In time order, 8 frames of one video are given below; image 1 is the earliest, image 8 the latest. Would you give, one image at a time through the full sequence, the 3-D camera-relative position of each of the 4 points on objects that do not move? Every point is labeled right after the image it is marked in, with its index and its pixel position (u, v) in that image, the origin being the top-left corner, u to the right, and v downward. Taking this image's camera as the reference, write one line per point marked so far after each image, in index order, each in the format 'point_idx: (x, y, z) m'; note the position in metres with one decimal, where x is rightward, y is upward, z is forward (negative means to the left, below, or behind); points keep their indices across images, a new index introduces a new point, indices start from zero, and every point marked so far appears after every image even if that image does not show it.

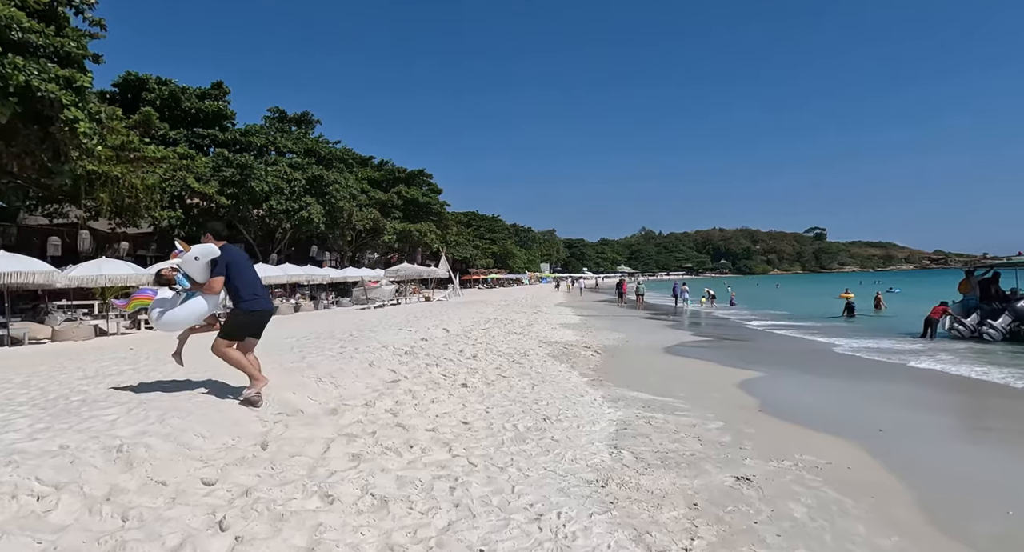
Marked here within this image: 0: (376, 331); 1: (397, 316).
0: (-2.9, -1.2, +13.1) m
1: (-3.5, -1.2, +18.8) m
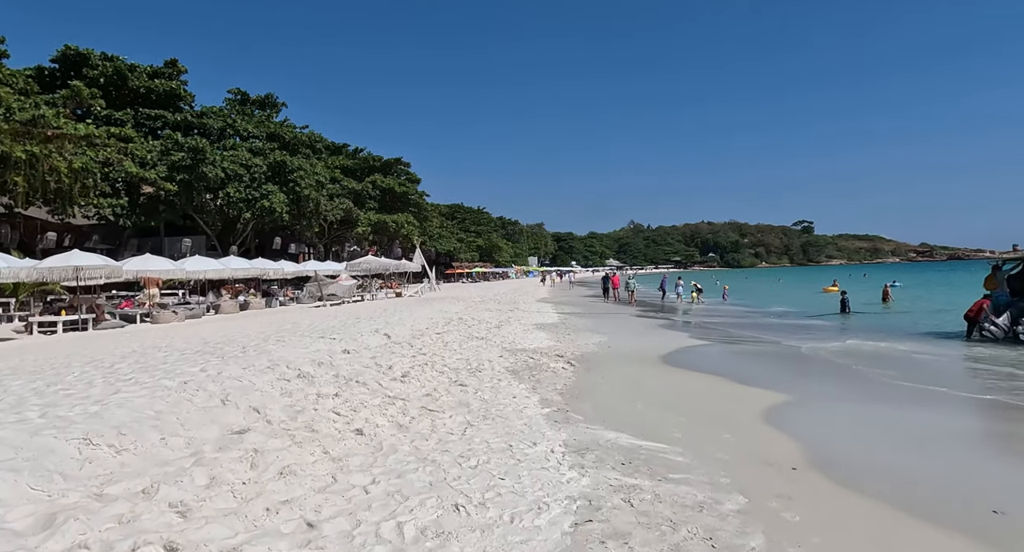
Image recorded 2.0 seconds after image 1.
0: (-3.8, -1.1, +10.2) m
1: (-4.5, -1.1, +15.9) m
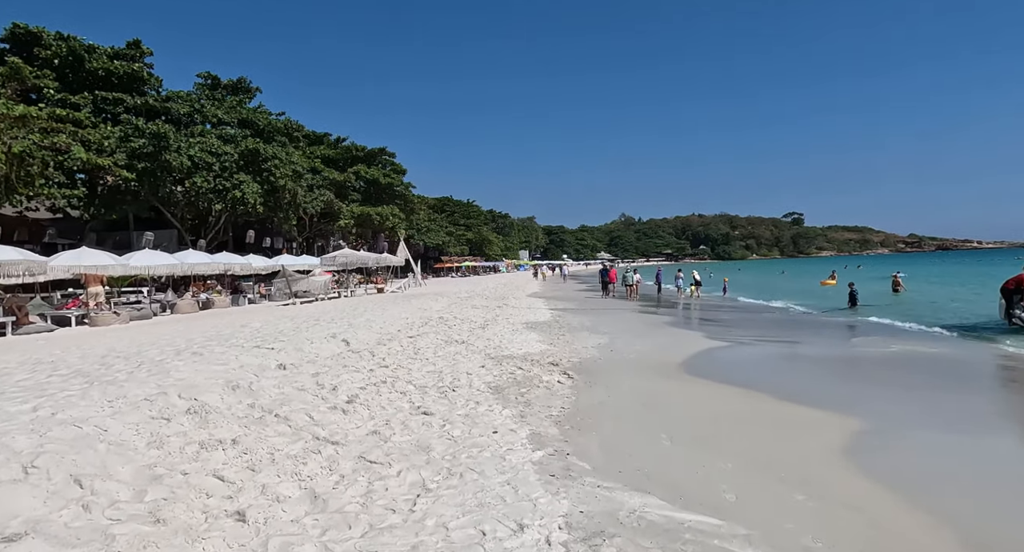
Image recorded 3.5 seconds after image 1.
0: (-4.0, -1.1, +7.9) m
1: (-4.8, -0.9, +13.6) m
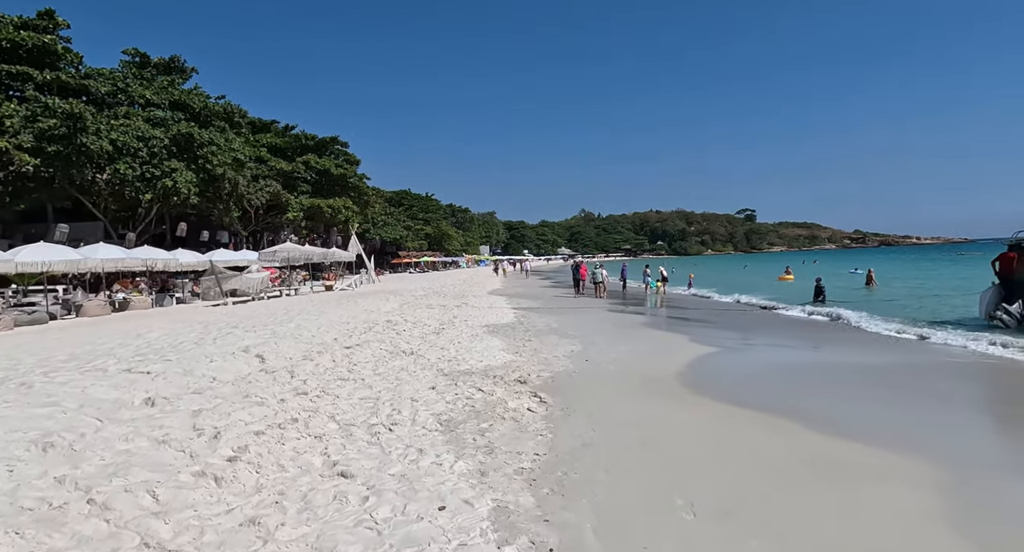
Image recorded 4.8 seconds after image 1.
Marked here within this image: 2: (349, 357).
0: (-4.4, -1.1, +5.5) m
1: (-5.5, -0.9, +11.2) m
2: (-2.6, -1.3, +9.6) m
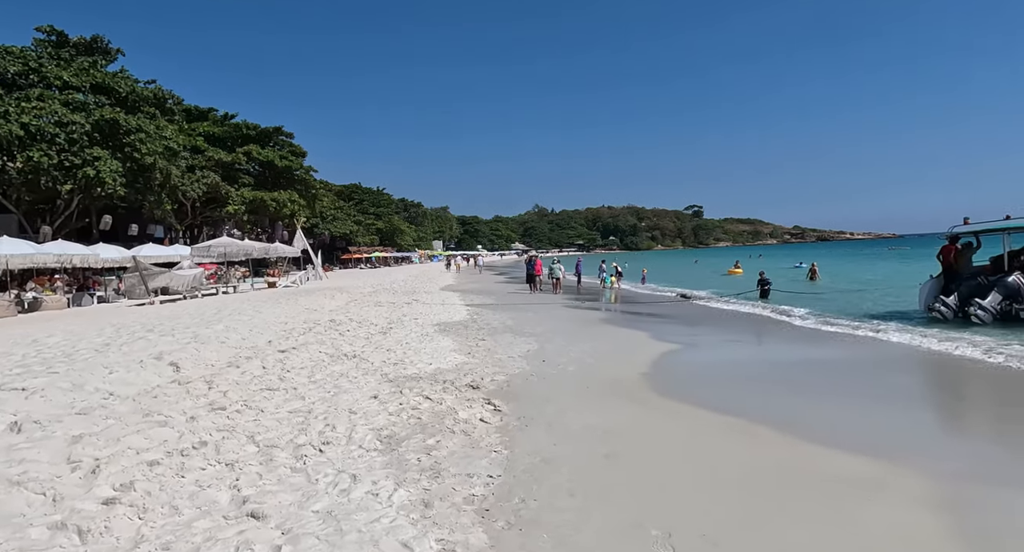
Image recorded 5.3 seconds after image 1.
0: (-4.8, -1.1, +4.4) m
1: (-6.3, -0.9, +9.9) m
2: (-3.2, -1.2, +8.6) m
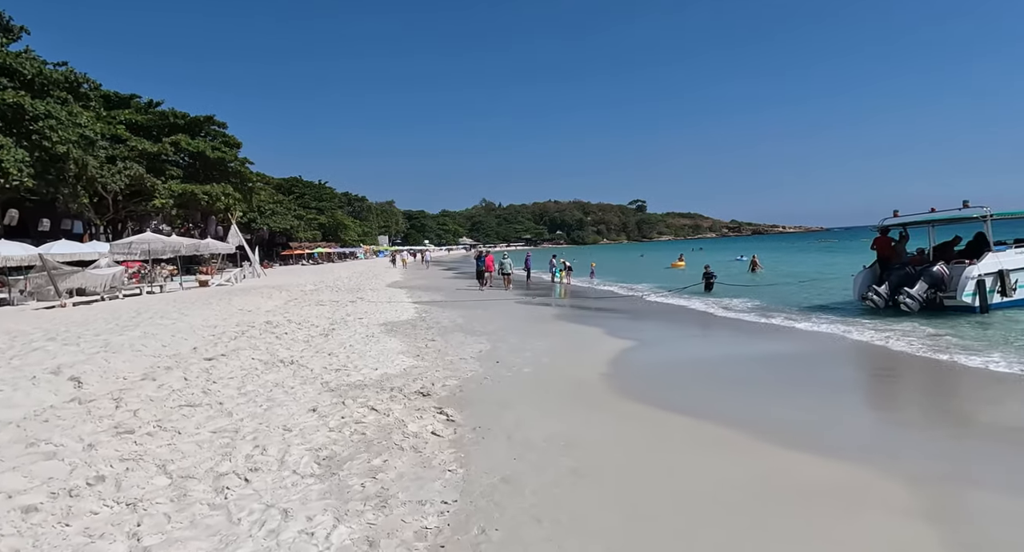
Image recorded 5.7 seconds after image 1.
0: (-5.0, -1.1, +3.4) m
1: (-7.0, -0.9, +8.8) m
2: (-3.8, -1.2, +7.8) m
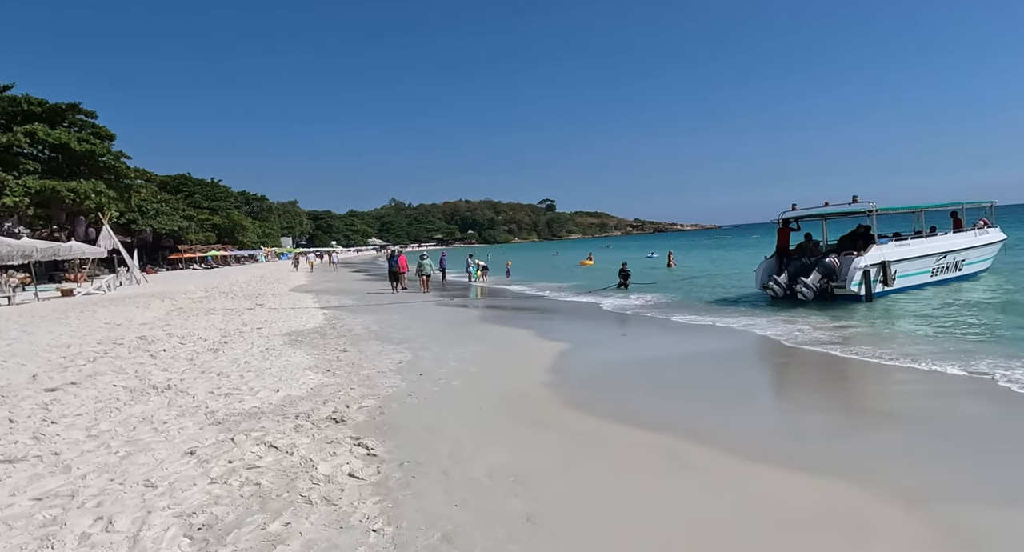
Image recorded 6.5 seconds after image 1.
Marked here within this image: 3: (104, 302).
0: (-5.1, -1.2, +1.5) m
1: (-7.8, -1.0, +6.6) m
2: (-4.5, -1.3, +6.0) m
3: (-10.4, -0.7, +15.9) m
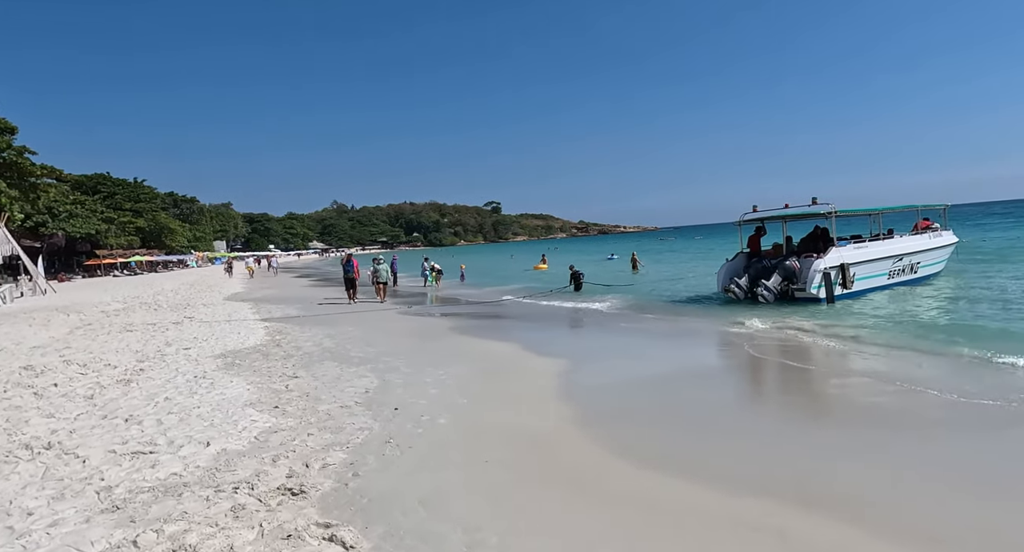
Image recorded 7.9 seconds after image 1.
0: (-4.4, -1.3, -0.6) m
1: (-7.6, -1.2, +4.1) m
2: (-4.3, -1.4, +3.9) m
3: (-11.0, -0.9, +13.2) m
